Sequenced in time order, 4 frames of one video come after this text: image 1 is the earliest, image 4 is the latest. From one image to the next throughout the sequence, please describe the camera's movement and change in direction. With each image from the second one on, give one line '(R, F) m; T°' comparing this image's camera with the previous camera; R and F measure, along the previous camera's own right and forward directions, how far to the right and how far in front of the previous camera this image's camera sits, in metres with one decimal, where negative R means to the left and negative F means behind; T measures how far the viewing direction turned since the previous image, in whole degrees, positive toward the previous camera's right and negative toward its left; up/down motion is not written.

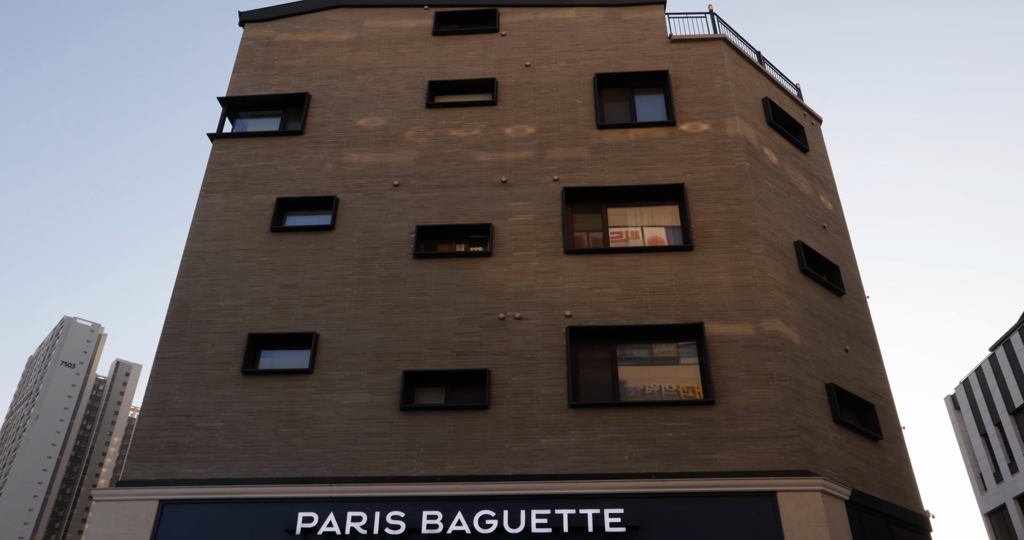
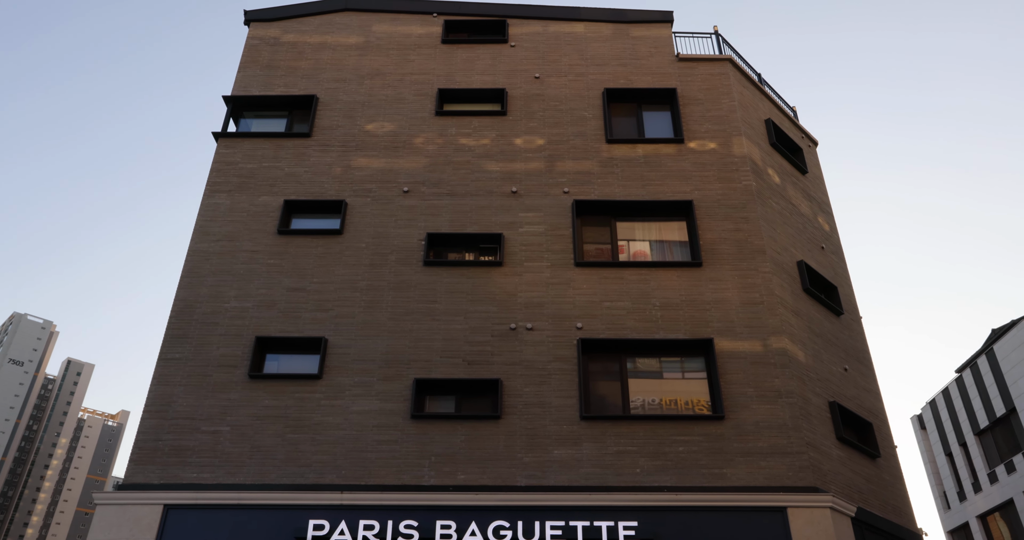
(-1.1, 0.0) m; +3°
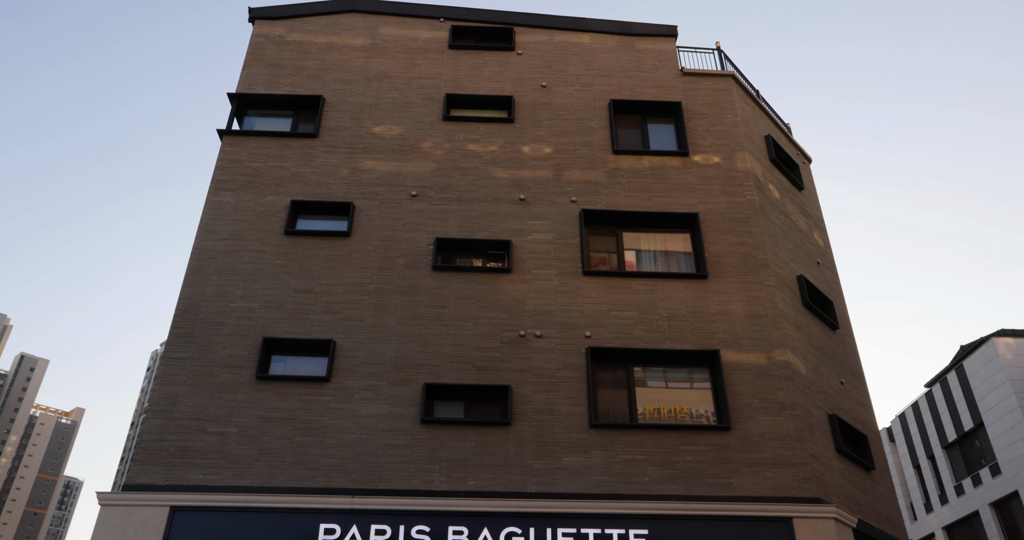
(-1.0, -0.1) m; +3°
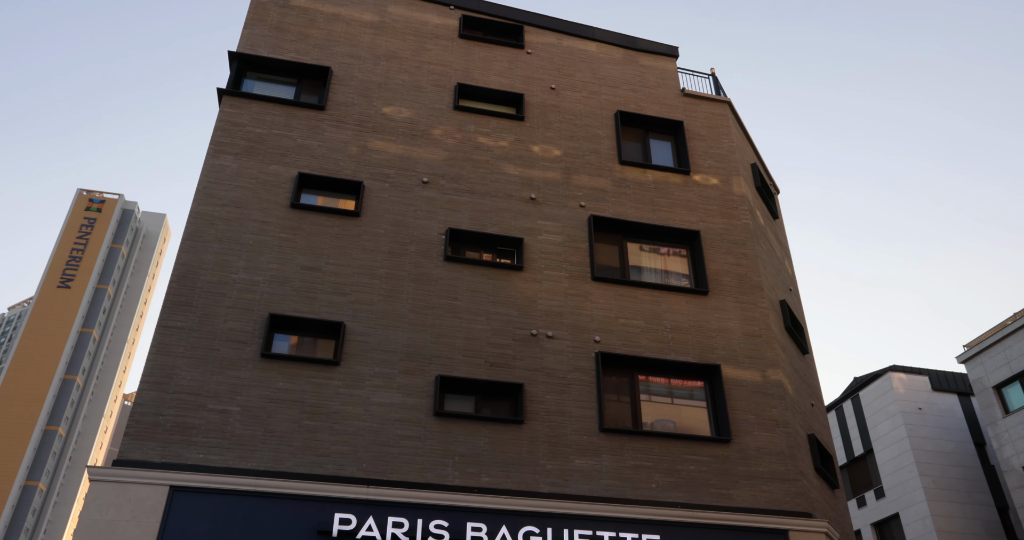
(-3.0, +0.3) m; +9°
